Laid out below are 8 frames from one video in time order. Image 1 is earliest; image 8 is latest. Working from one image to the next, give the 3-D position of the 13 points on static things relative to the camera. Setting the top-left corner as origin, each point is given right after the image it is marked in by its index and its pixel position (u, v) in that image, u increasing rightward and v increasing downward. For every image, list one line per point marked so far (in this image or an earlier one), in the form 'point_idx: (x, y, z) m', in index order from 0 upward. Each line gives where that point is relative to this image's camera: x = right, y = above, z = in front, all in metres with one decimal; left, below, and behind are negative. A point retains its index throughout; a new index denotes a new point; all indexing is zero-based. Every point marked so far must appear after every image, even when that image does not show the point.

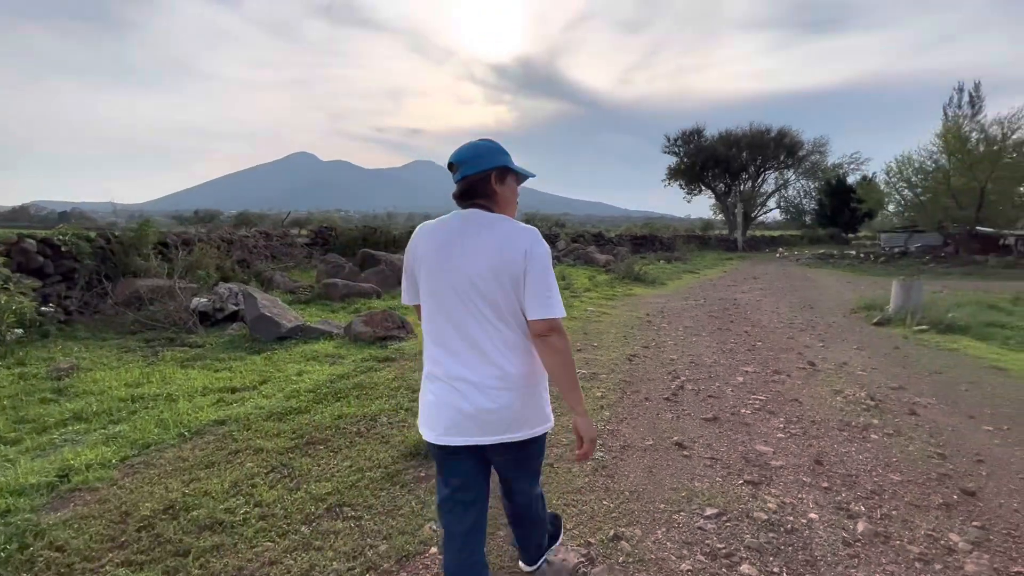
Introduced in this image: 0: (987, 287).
0: (+18.1, 0.0, +19.2) m
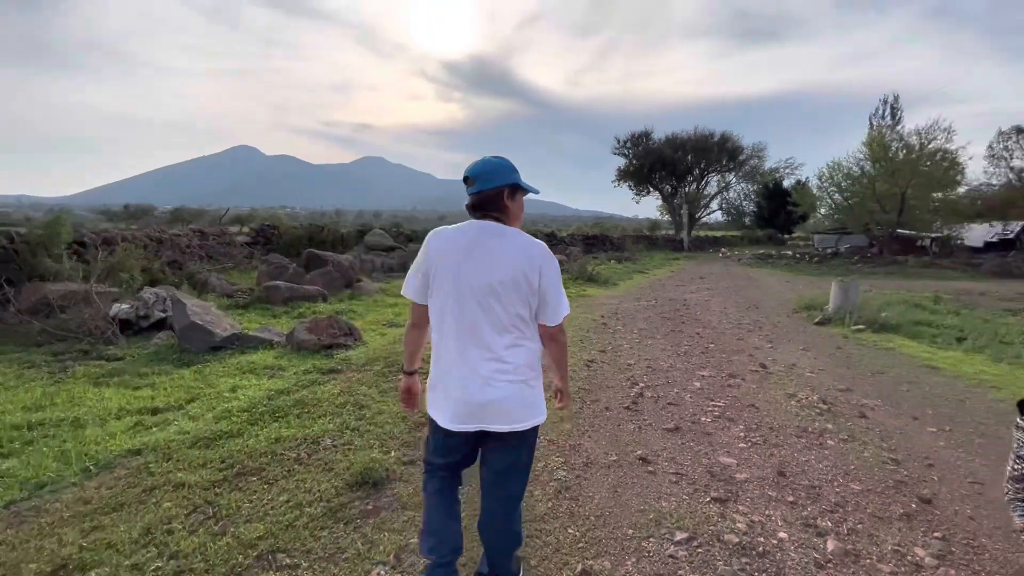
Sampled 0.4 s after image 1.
0: (+16.3, 0.0, +20.6) m
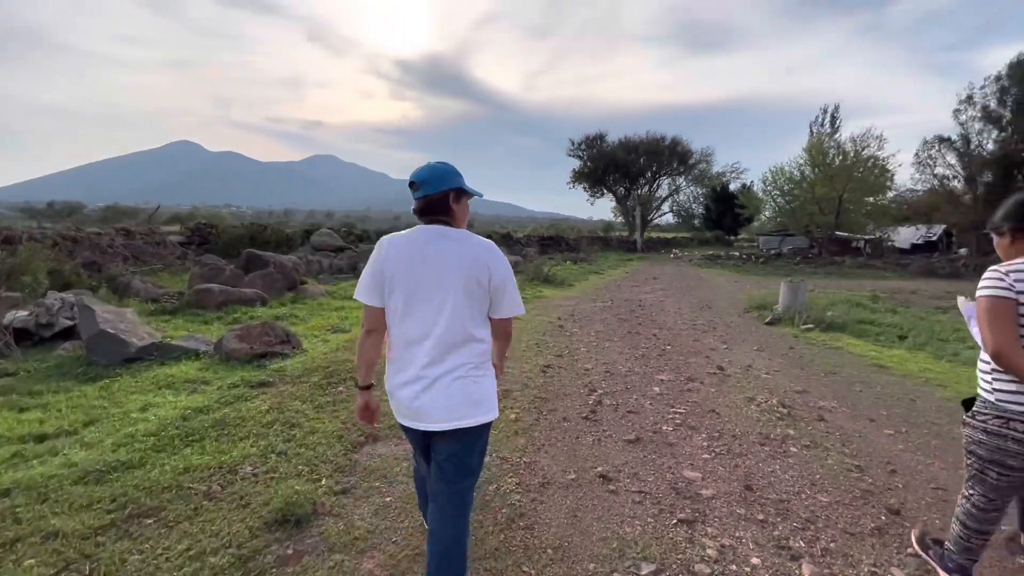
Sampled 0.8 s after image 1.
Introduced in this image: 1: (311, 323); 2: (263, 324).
0: (+14.4, +0.1, +21.6) m
1: (-3.7, -0.7, +9.4) m
2: (-3.4, -0.5, +6.9) m
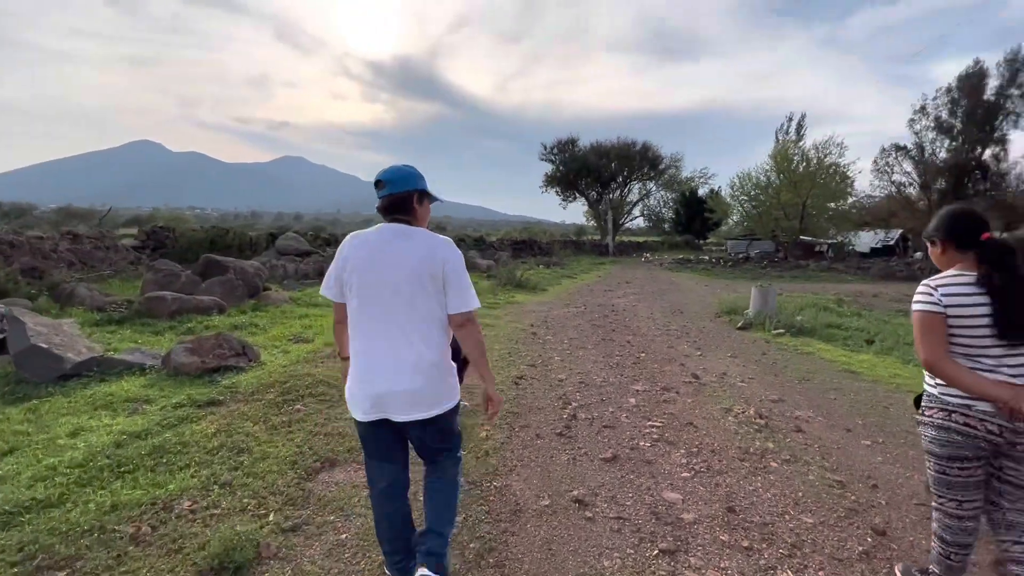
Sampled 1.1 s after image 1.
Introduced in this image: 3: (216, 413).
0: (+13.3, -0.1, +22.1) m
1: (-4.2, -0.8, +8.9) m
2: (-3.8, -0.6, +6.4) m
3: (-2.6, -1.1, +4.4) m
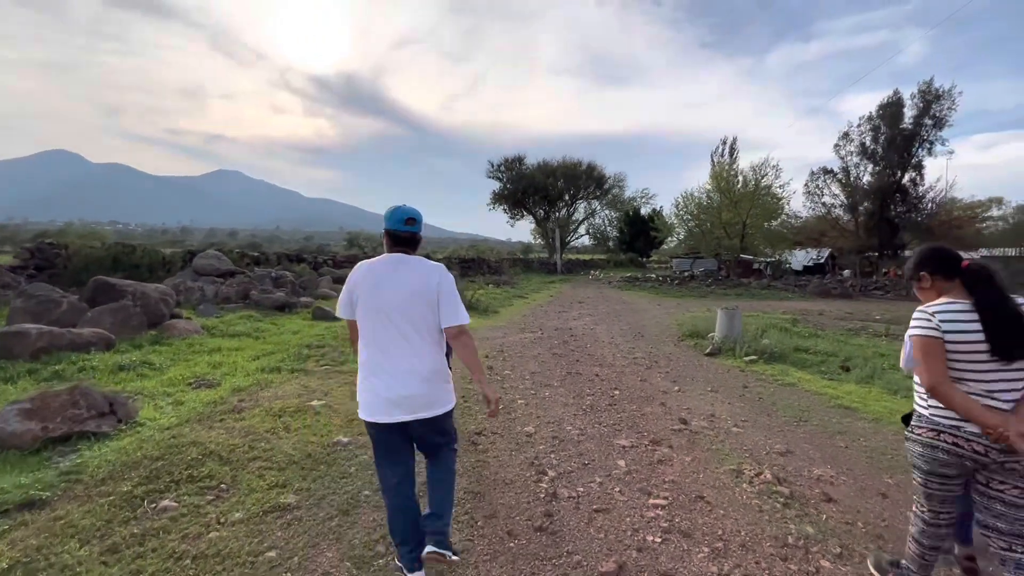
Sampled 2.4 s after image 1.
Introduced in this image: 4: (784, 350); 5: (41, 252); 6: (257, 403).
0: (+11.1, -0.9, +22.2) m
1: (-4.9, -1.2, +7.2) m
2: (-4.2, -1.0, +4.8) m
3: (-2.8, -1.4, +2.9) m
4: (+5.5, -1.2, +10.3) m
5: (-14.3, +1.1, +15.2) m
6: (-2.9, -1.3, +5.6) m
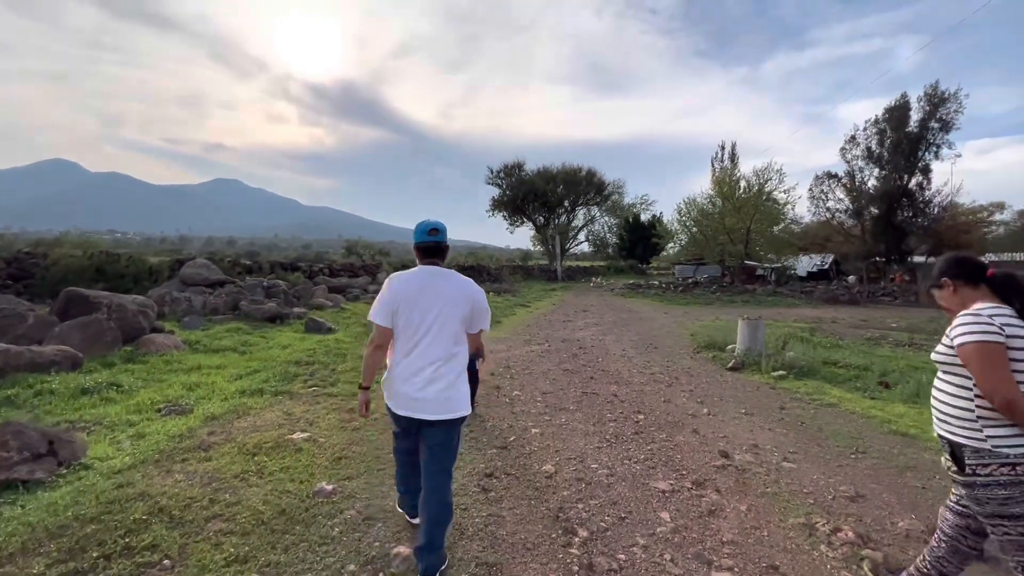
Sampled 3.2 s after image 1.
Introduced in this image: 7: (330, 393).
0: (+11.2, -1.2, +21.4) m
1: (-4.8, -1.4, +6.4) m
2: (-4.1, -1.1, +4.0) m
3: (-2.7, -1.5, +2.2) m
4: (+5.7, -1.4, +9.5) m
5: (-14.2, +0.8, +14.4) m
6: (-2.7, -1.4, +4.8) m
7: (-2.3, -1.4, +6.5) m
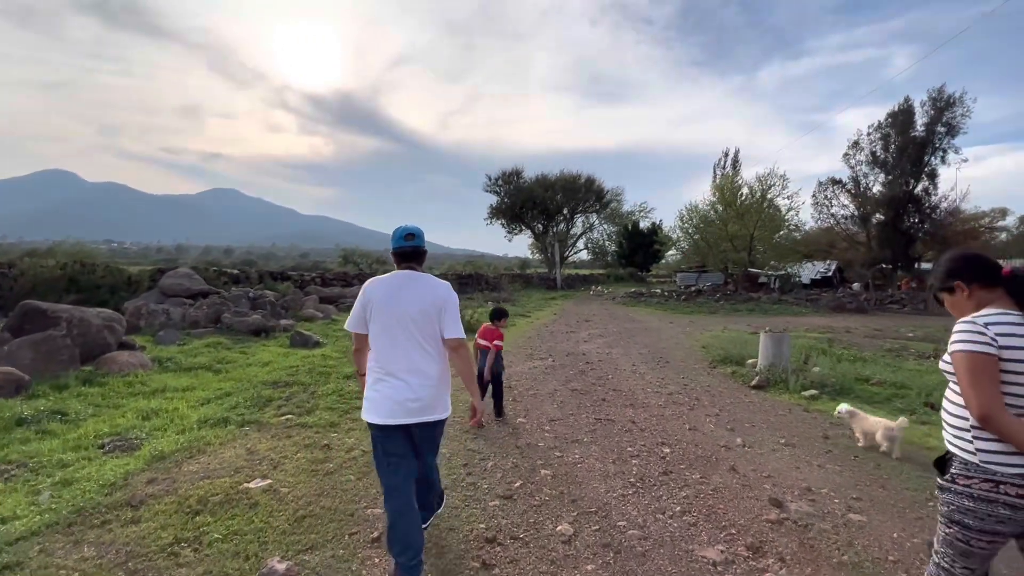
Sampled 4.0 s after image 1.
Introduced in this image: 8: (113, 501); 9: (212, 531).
0: (+11.2, -1.6, +20.6) m
1: (-4.7, -1.6, +5.5) m
2: (-4.0, -1.2, +3.1) m
3: (-2.6, -1.6, +1.3) m
4: (+5.7, -1.6, +8.6) m
5: (-14.2, +0.5, +13.5) m
6: (-2.7, -1.5, +3.9) m
7: (-2.3, -1.5, +5.6) m
8: (-2.9, -1.6, +3.7) m
9: (-1.9, -1.6, +3.3) m
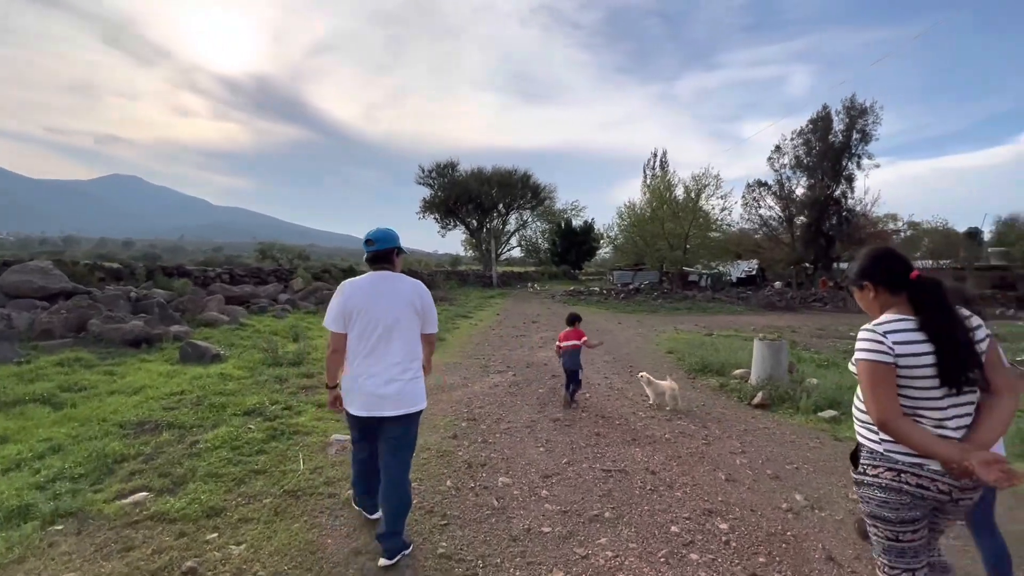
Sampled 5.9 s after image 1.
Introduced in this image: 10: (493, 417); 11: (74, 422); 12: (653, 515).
0: (+8.9, -1.5, +20.2) m
1: (-4.8, -1.6, +3.1) m
2: (-3.8, -1.3, +0.8) m
3: (-2.1, -1.6, -0.9) m
4: (+5.1, -1.6, +7.6) m
5: (-15.3, +0.5, +9.7) m
6: (-2.5, -1.6, +1.8) m
7: (-2.4, -1.5, +3.4) m
8: (-2.7, -1.6, +1.5) m
9: (-1.7, -1.6, +1.2) m
10: (-0.2, -1.6, +6.1) m
11: (-5.0, -1.5, +5.7) m
12: (+1.0, -1.7, +3.8) m
